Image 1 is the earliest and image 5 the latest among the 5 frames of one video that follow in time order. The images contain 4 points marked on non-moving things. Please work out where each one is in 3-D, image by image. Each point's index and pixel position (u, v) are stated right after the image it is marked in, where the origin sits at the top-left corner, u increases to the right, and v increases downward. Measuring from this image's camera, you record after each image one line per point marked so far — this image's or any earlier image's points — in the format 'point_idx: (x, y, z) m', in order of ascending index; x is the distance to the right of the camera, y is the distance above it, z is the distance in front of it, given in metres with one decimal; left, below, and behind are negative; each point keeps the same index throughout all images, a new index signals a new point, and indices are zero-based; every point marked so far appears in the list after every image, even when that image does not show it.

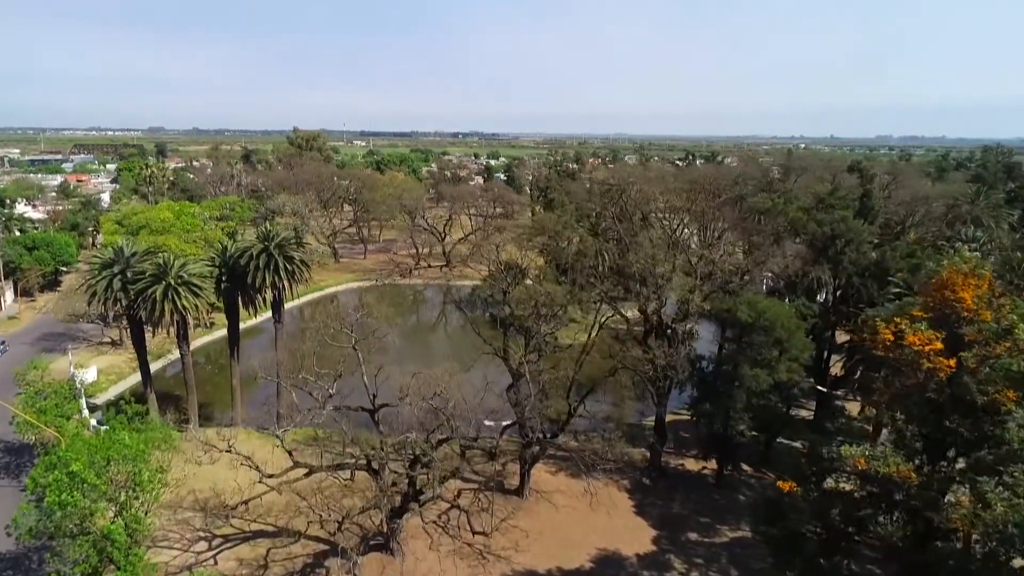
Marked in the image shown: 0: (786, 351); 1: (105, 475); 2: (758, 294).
0: (+7.4, -1.7, +18.2) m
1: (-8.3, -3.8, +13.5) m
2: (+6.8, -0.2, +18.5) m
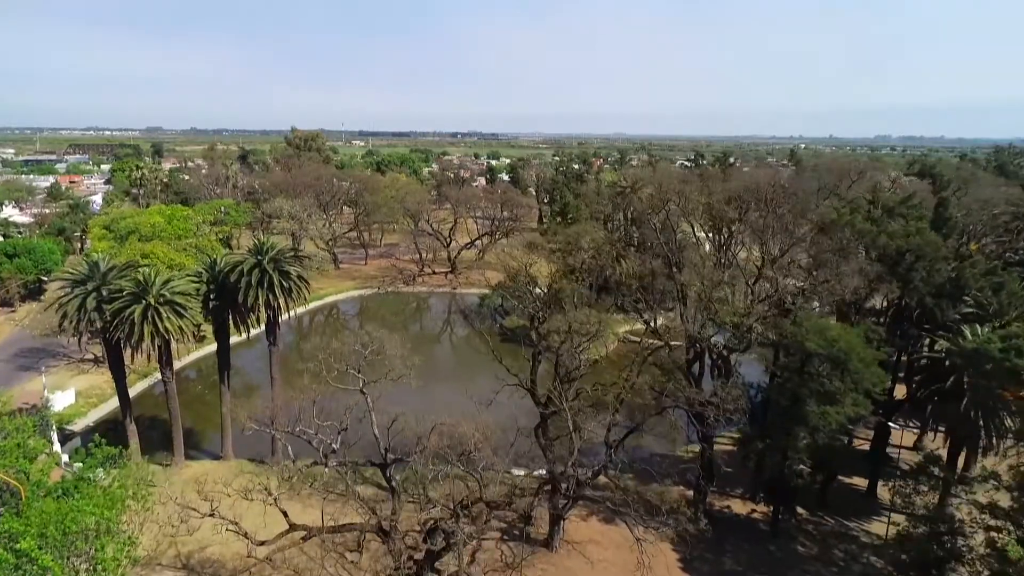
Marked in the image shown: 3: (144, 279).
0: (+8.1, -2.3, +15.8) m
1: (-7.6, -4.4, +11.1) m
2: (+7.5, -0.7, +16.1) m
3: (-10.4, +0.2, +18.8) m
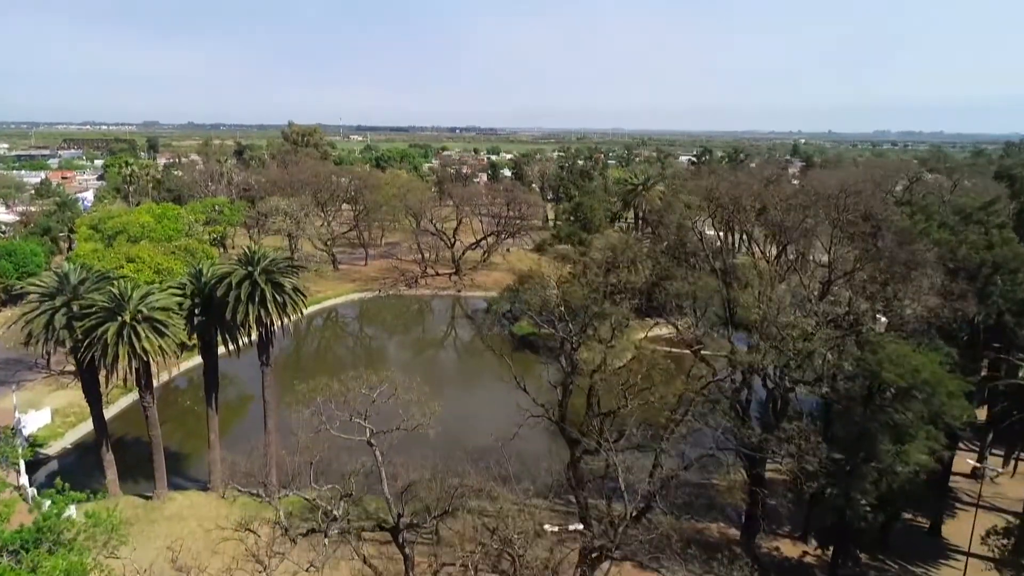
0: (+8.7, -2.7, +13.7) m
1: (-7.0, -4.8, +9.0) m
2: (+8.1, -1.1, +14.0) m
3: (-9.9, -0.1, +16.7) m
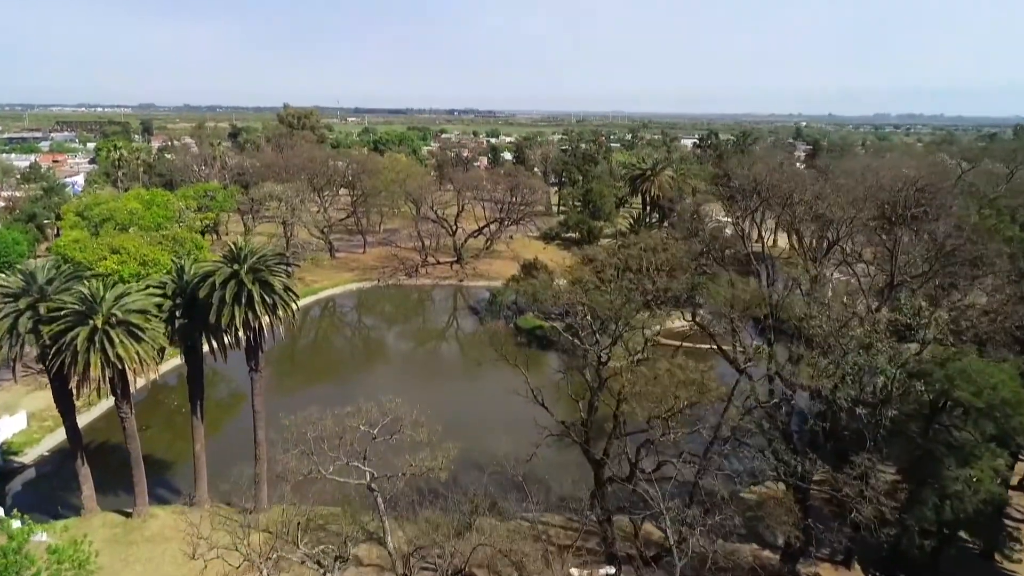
0: (+9.1, -2.8, +12.2) m
1: (-6.7, -5.0, +7.5) m
2: (+8.4, -1.2, +12.4) m
3: (-9.5, -0.1, +15.0) m
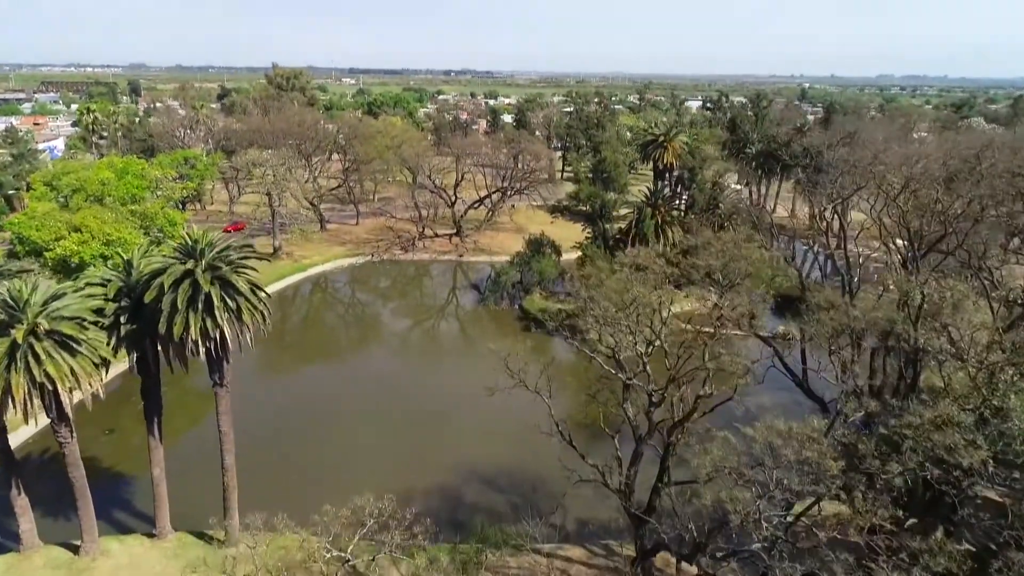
0: (+9.4, -3.0, +9.6) m
1: (-6.3, -5.5, +5.0) m
2: (+8.7, -1.4, +9.8) m
3: (-9.2, -0.2, +12.3) m
